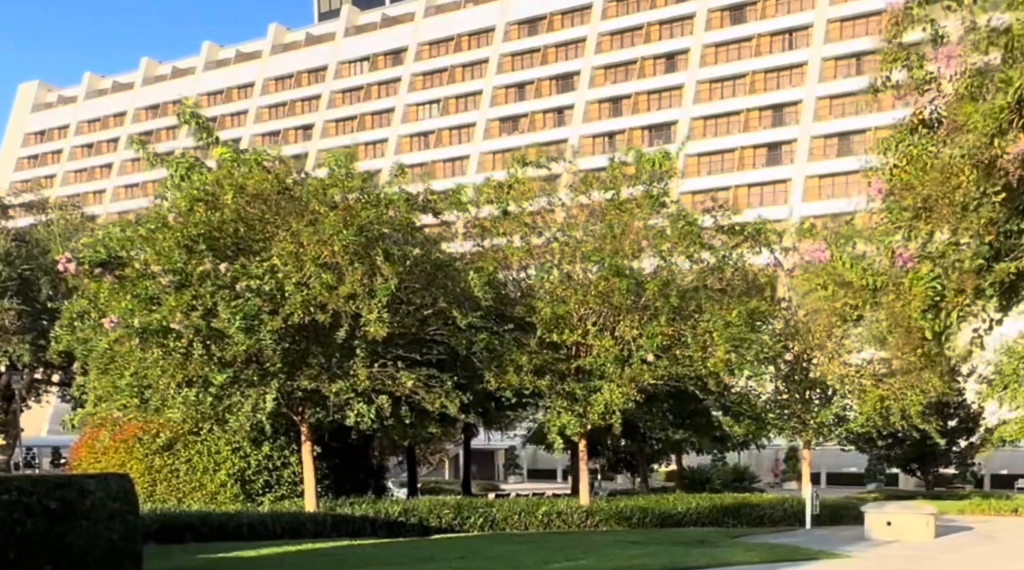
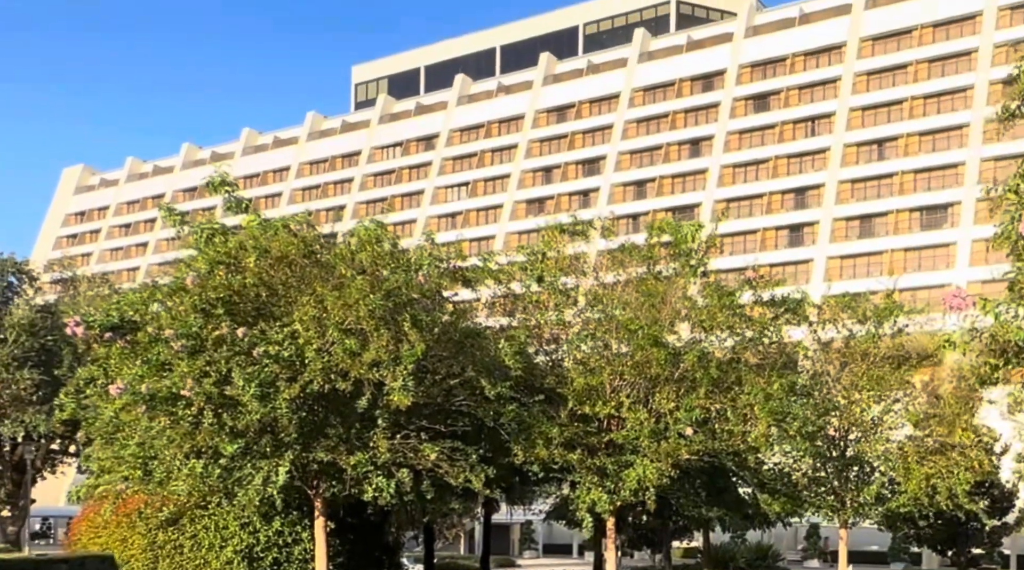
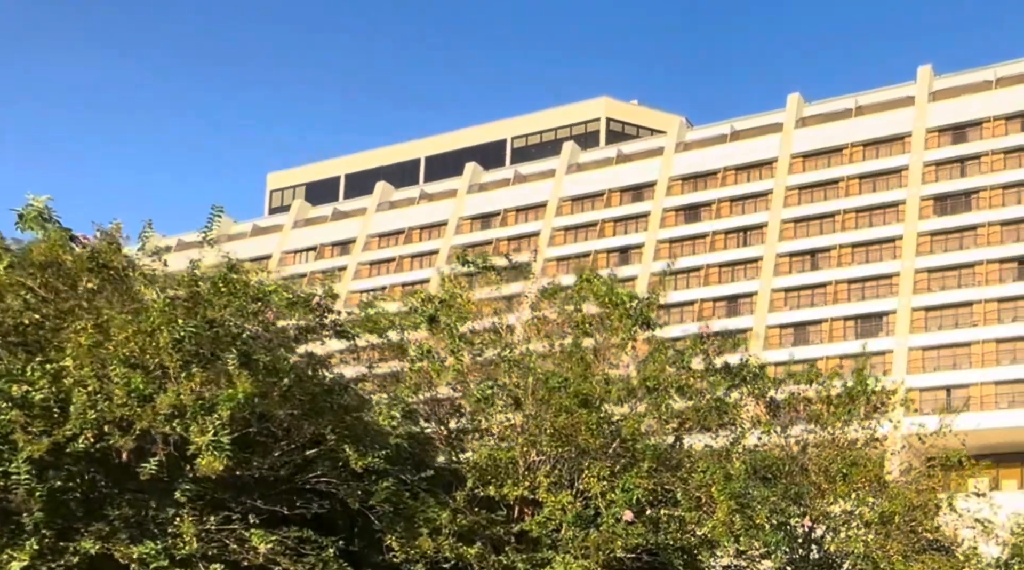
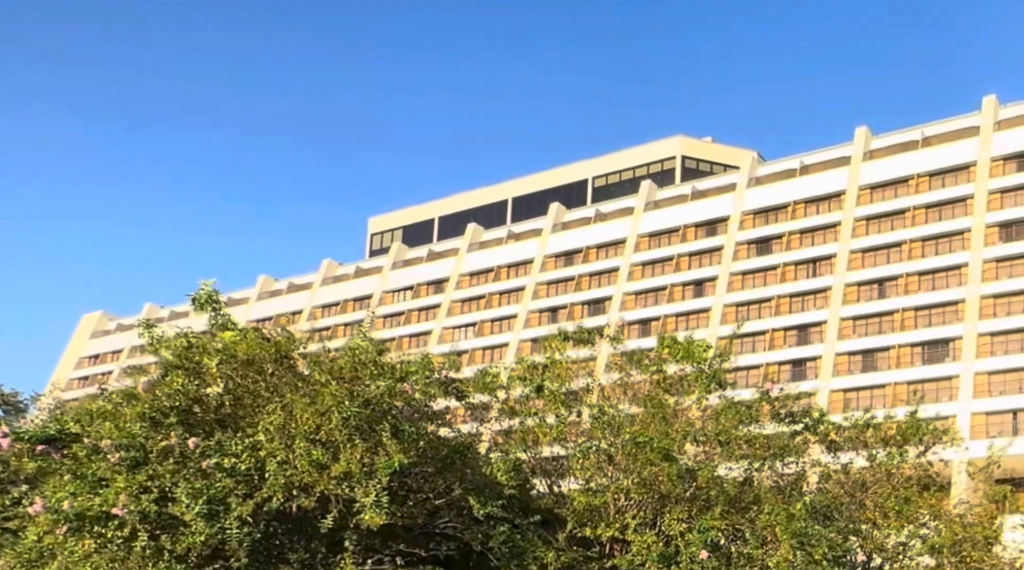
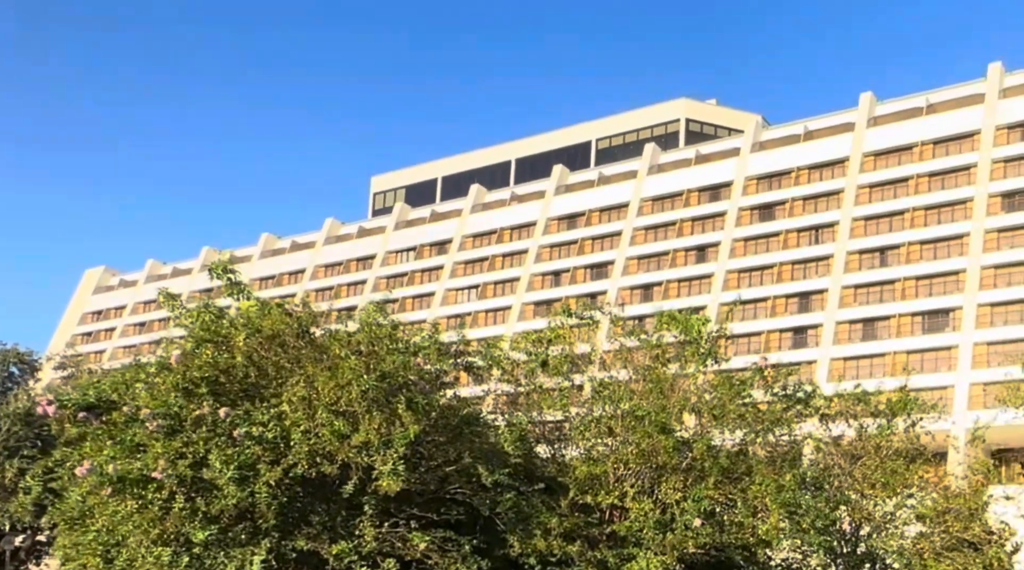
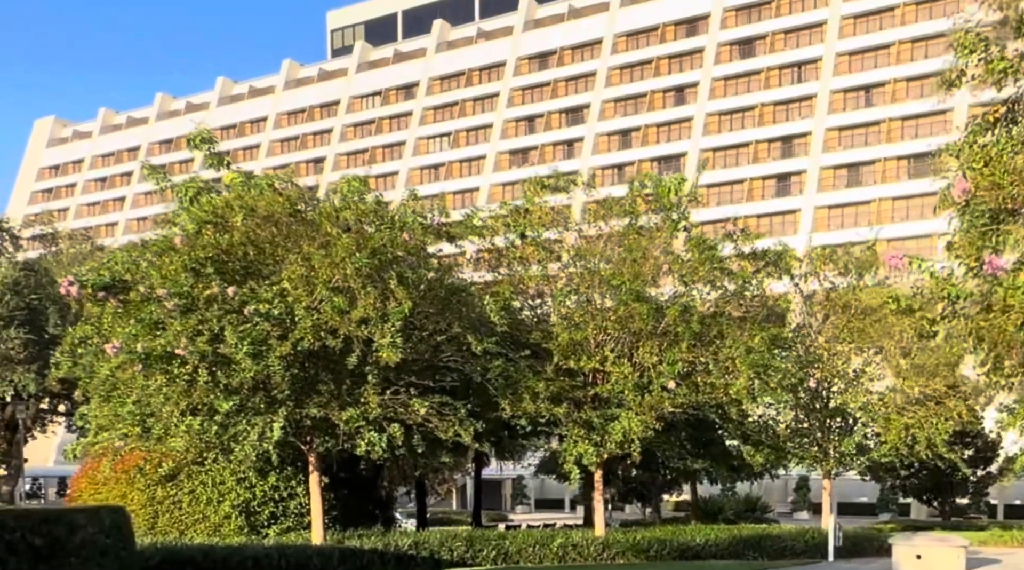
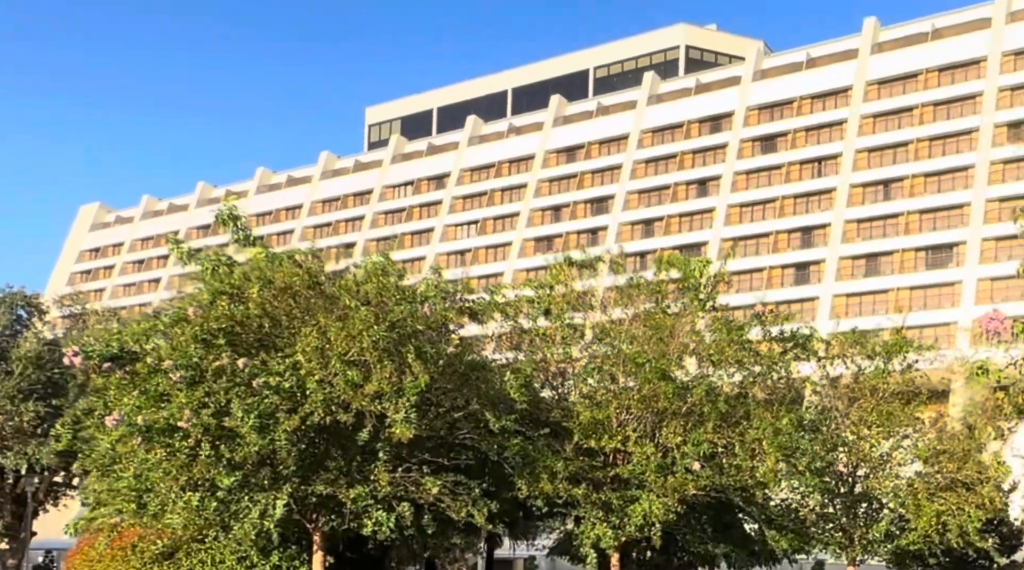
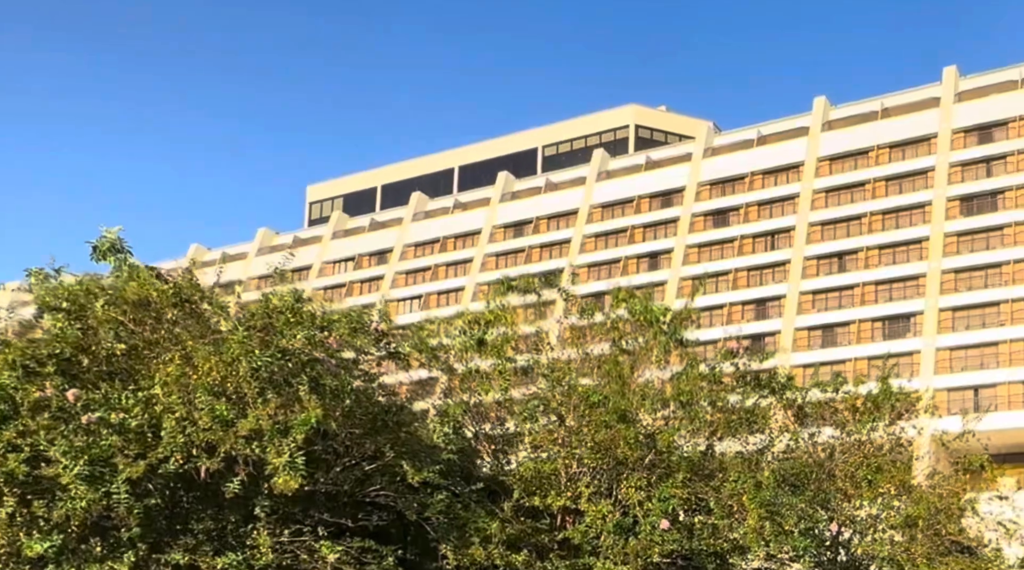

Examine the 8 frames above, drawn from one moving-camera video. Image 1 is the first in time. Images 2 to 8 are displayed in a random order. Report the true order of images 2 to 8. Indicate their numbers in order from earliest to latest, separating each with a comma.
6, 2, 7, 5, 4, 8, 3
